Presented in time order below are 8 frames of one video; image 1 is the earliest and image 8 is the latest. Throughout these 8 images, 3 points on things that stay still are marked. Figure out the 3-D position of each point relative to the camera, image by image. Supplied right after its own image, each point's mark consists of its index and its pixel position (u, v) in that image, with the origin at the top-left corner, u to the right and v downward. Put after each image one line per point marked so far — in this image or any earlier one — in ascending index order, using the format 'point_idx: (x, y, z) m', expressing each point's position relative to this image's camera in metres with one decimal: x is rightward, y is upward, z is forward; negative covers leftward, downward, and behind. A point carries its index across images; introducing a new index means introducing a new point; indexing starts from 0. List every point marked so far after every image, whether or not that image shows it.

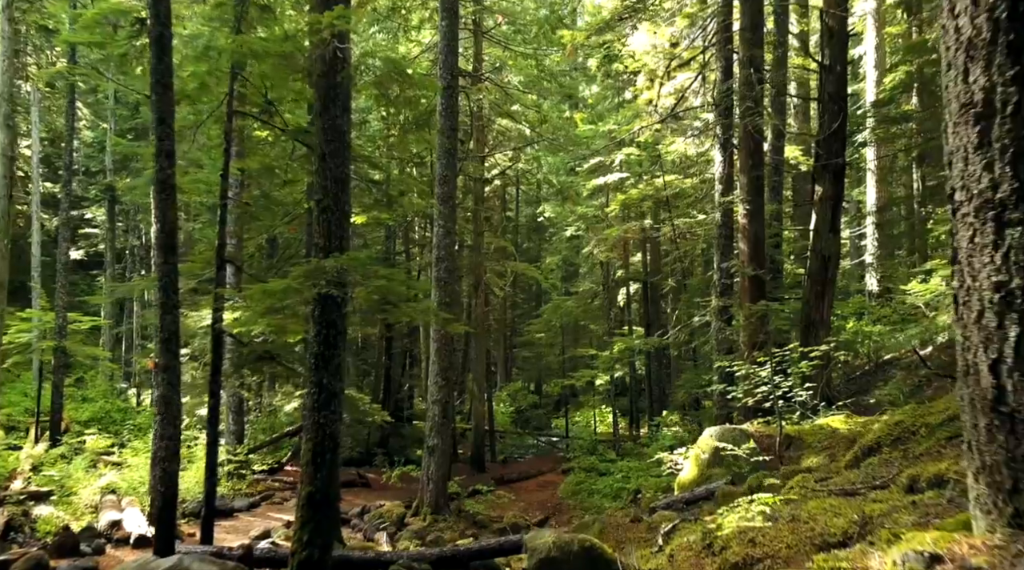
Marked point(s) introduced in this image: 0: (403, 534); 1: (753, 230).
0: (-1.9, -4.5, +16.2) m
1: (+4.0, +0.9, +14.8) m
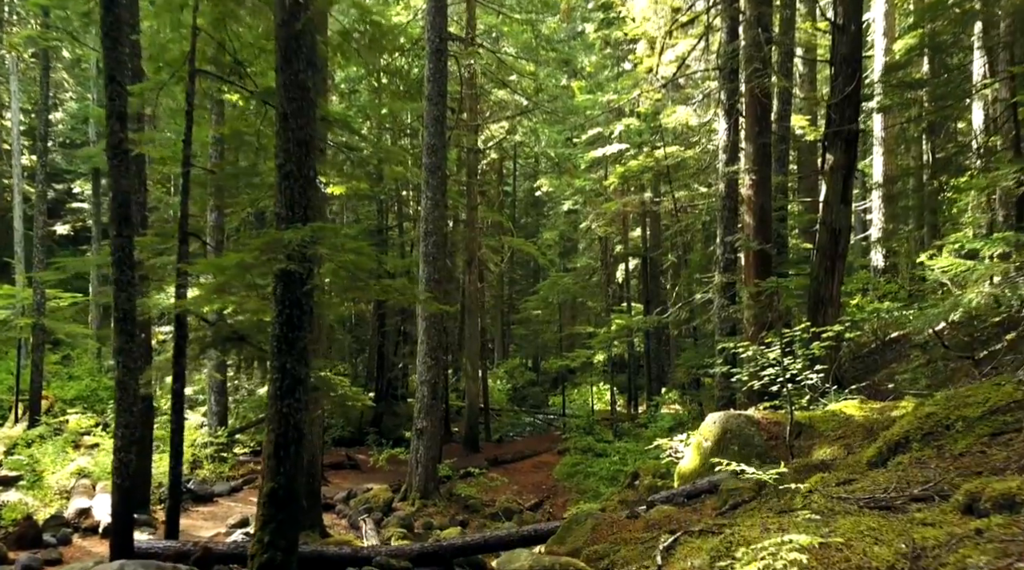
0: (-2.1, -4.0, +15.5) m
1: (+3.8, +1.3, +13.9) m
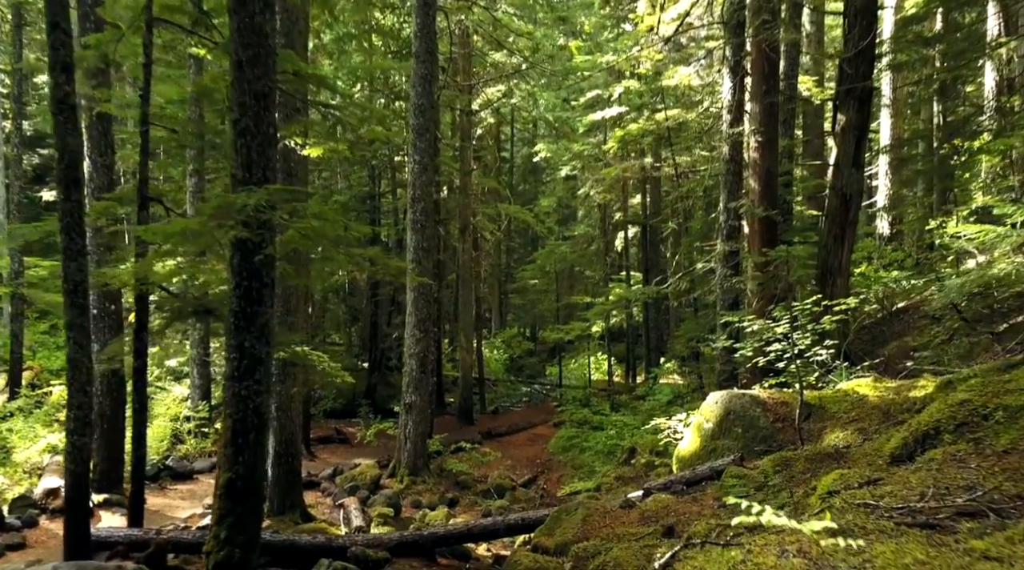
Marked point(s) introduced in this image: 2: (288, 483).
0: (-2.2, -3.5, +14.8) m
1: (+3.7, +1.7, +13.1) m
2: (-3.2, -2.8, +12.7) m
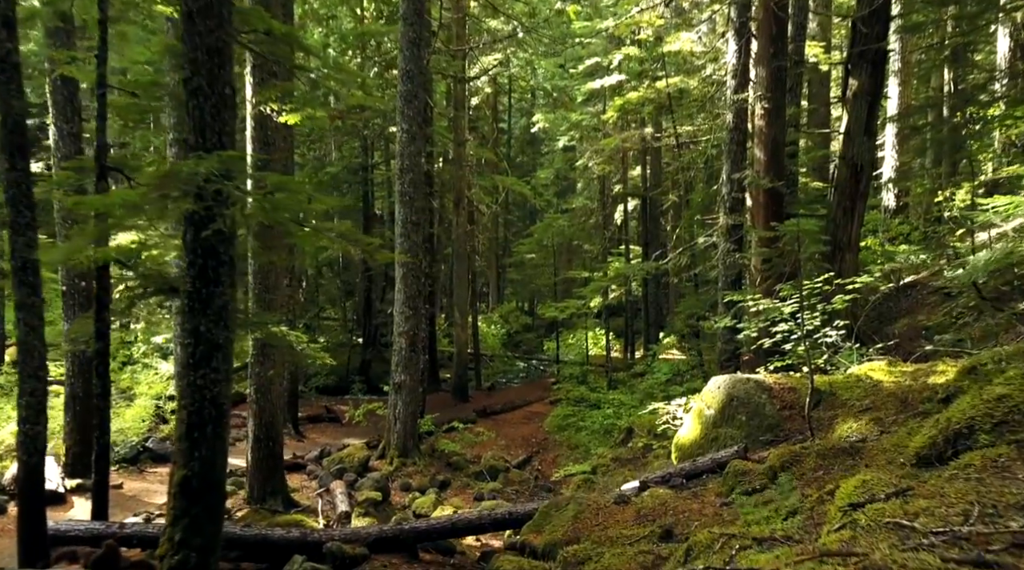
0: (-2.3, -3.1, +14.3) m
1: (+3.6, +2.1, +12.4) m
2: (-3.3, -2.5, +12.1) m
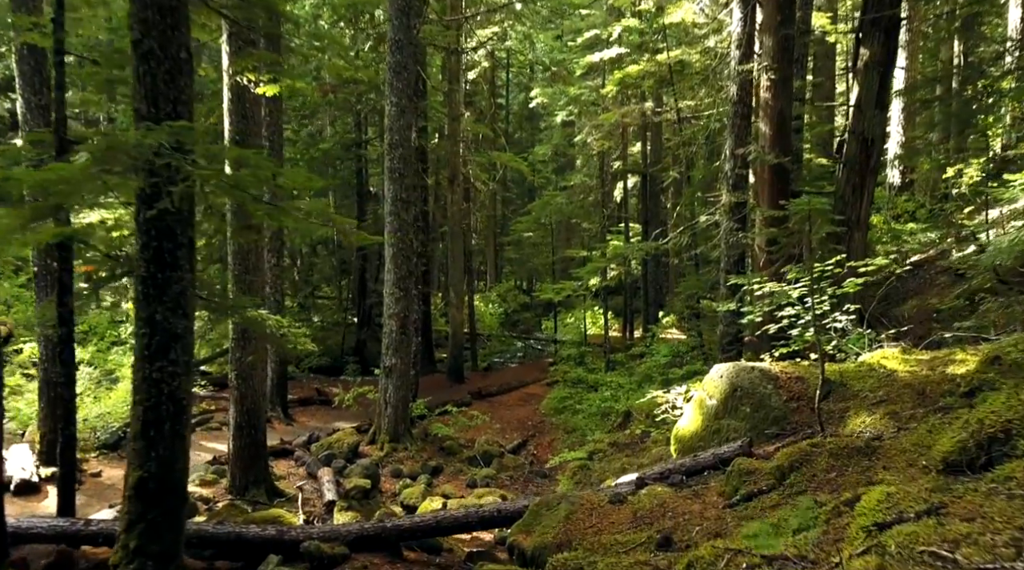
0: (-2.4, -2.8, +13.8) m
1: (+3.5, +2.3, +11.8) m
2: (-3.4, -2.2, +11.7) m
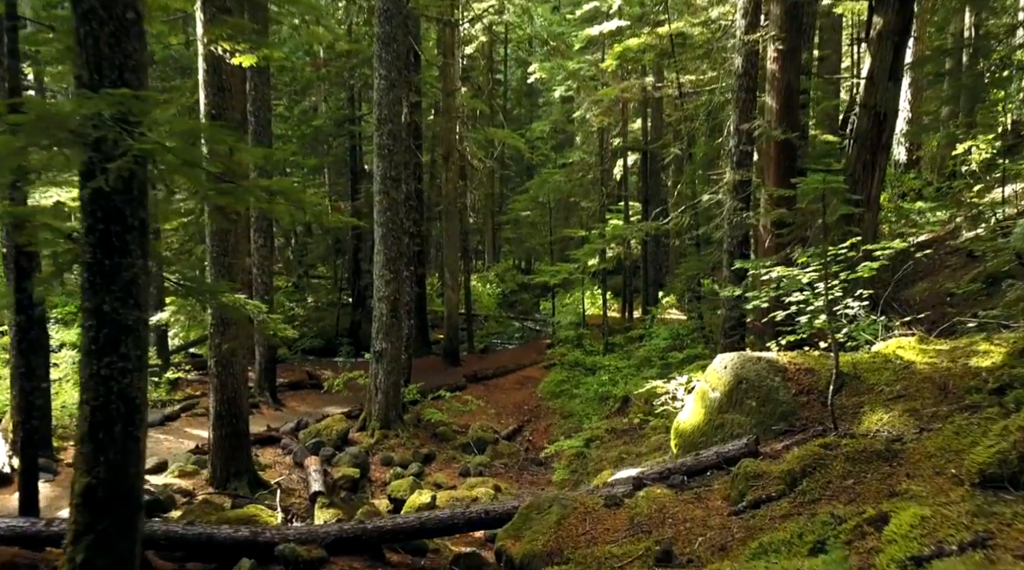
0: (-2.5, -2.6, +13.3) m
1: (+3.4, +2.5, +11.2) m
2: (-3.4, -2.0, +11.2) m
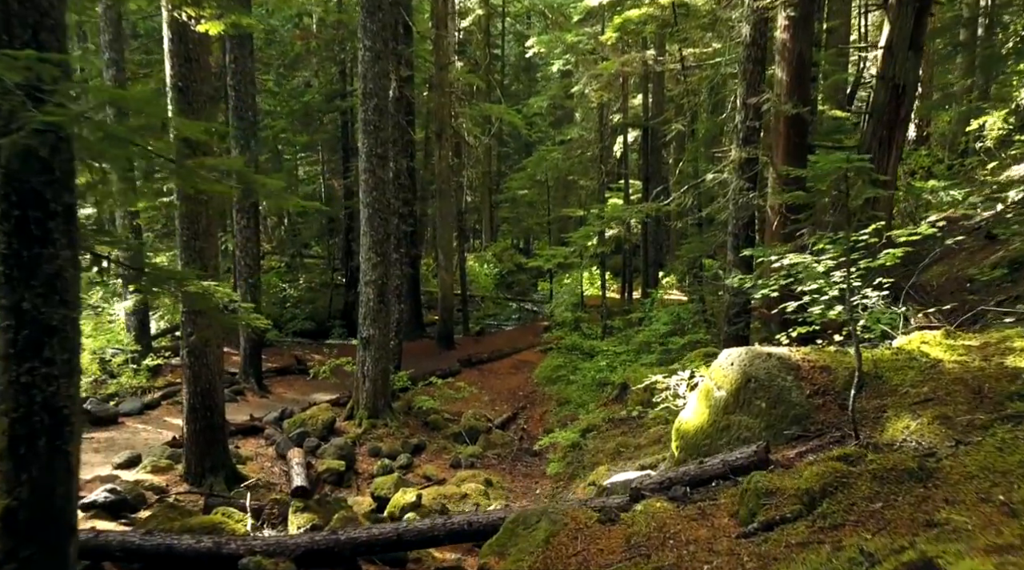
0: (-2.6, -2.3, +12.7) m
1: (+3.3, +2.7, +10.5) m
2: (-3.6, -1.9, +10.5) m
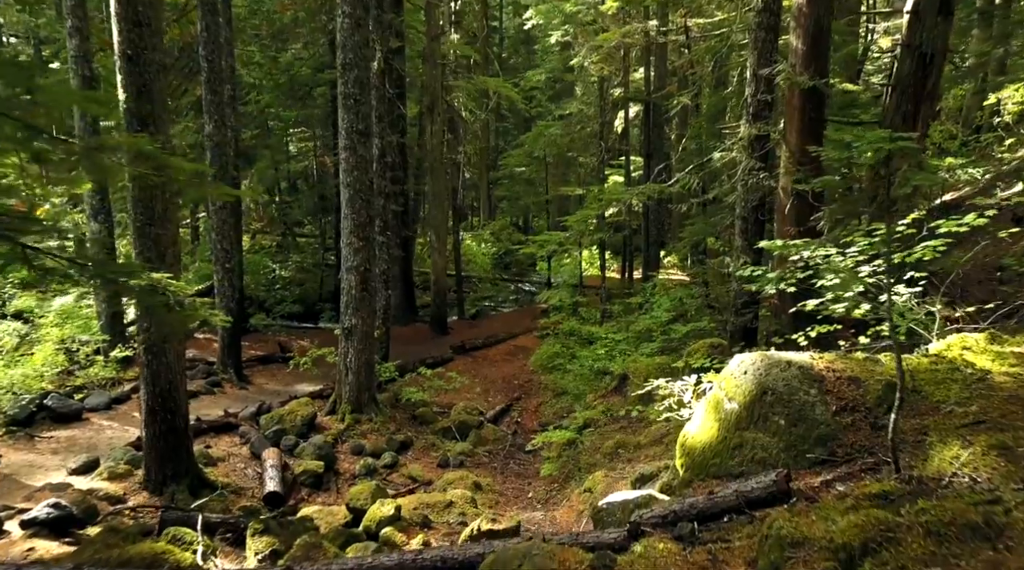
0: (-2.7, -2.2, +11.9) m
1: (+3.2, +2.8, +9.5) m
2: (-3.7, -1.7, +9.7) m
